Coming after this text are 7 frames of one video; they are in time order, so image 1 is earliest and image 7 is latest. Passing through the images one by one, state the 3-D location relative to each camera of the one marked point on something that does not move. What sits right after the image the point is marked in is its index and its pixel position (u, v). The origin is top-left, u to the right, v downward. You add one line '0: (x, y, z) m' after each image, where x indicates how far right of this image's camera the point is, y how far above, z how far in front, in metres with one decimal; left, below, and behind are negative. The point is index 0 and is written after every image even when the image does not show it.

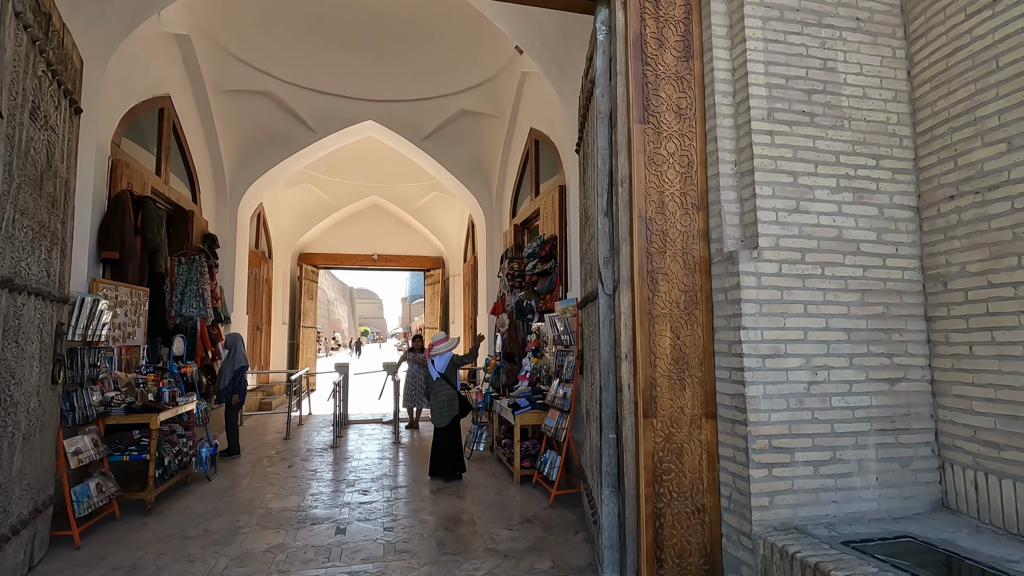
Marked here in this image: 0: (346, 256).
0: (-4.0, +0.8, +13.1) m
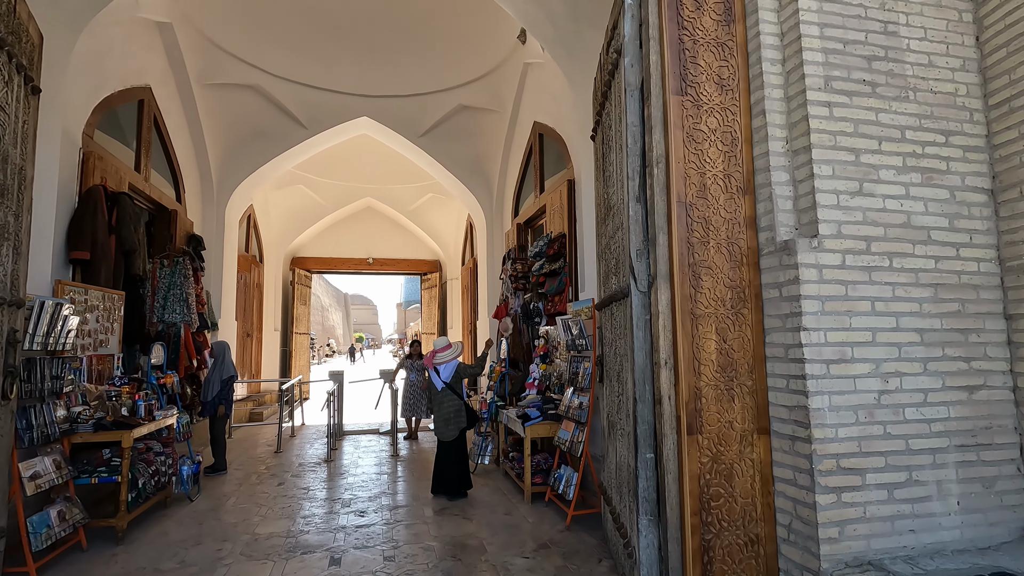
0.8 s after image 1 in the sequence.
0: (-4.0, +0.7, +12.7) m
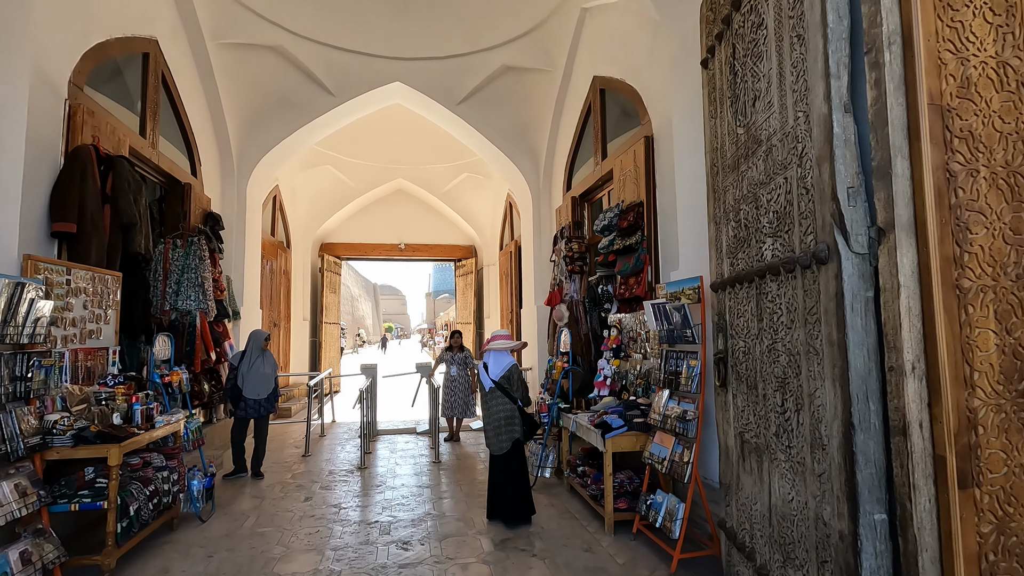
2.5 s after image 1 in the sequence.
0: (-3.1, +0.9, +12.0) m
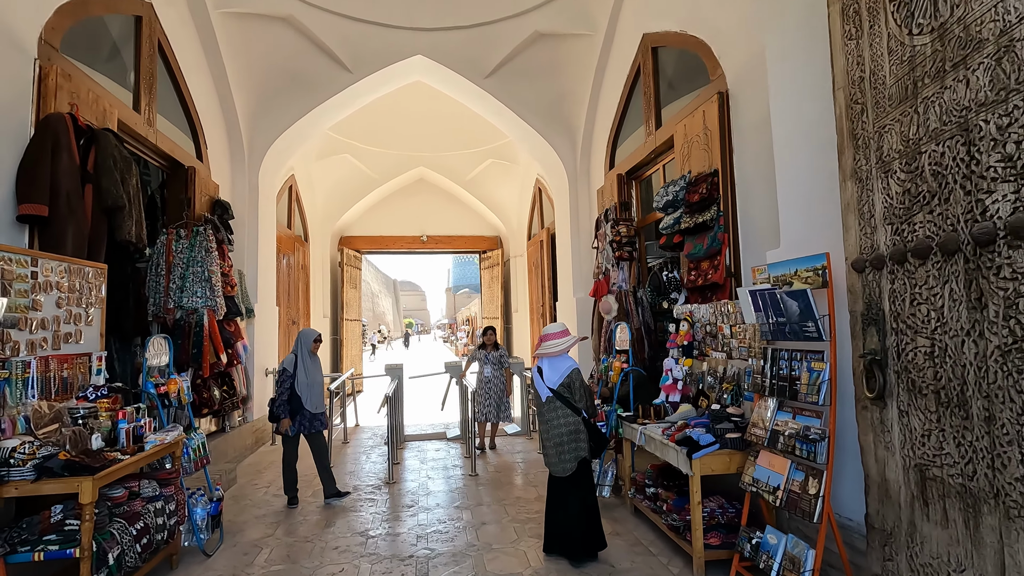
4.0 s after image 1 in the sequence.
0: (-2.5, +1.1, +11.4) m
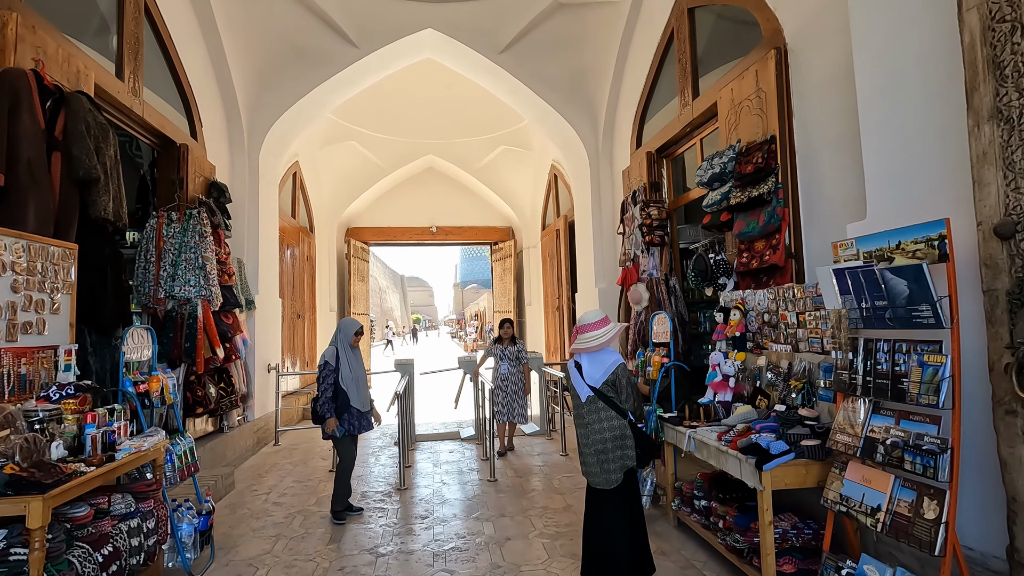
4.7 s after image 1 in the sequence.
0: (-2.3, +1.2, +11.0) m
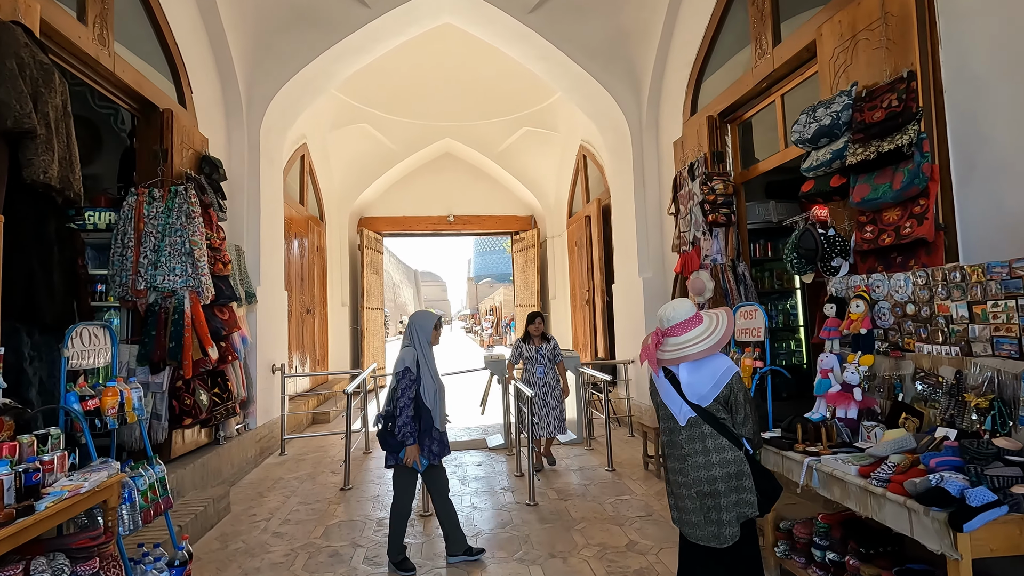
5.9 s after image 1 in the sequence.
0: (-1.8, +1.3, +10.3) m
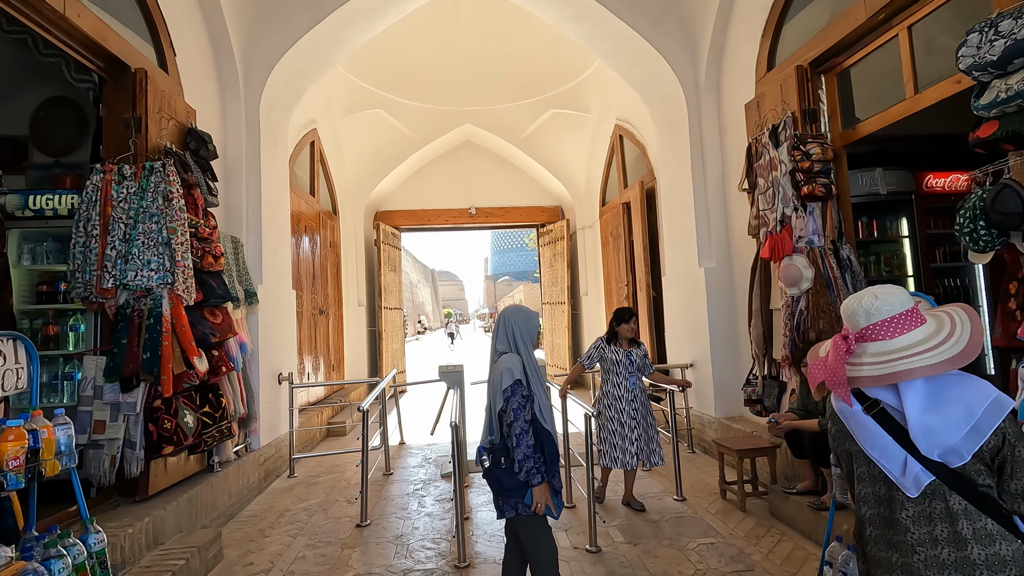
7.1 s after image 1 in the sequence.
0: (-1.3, +1.4, +9.6) m
